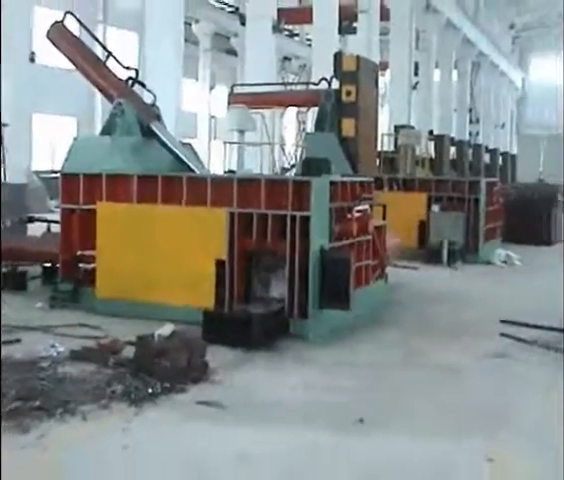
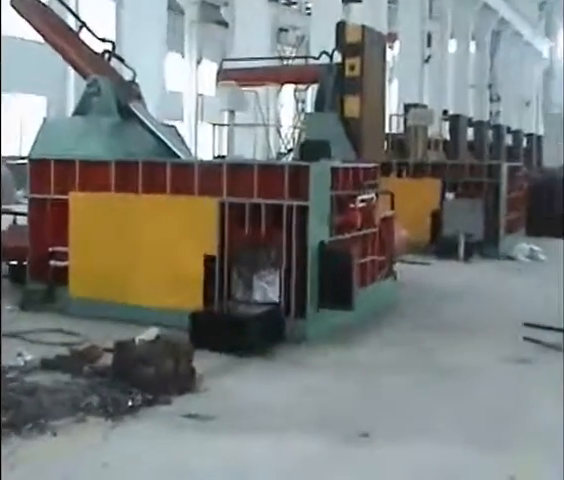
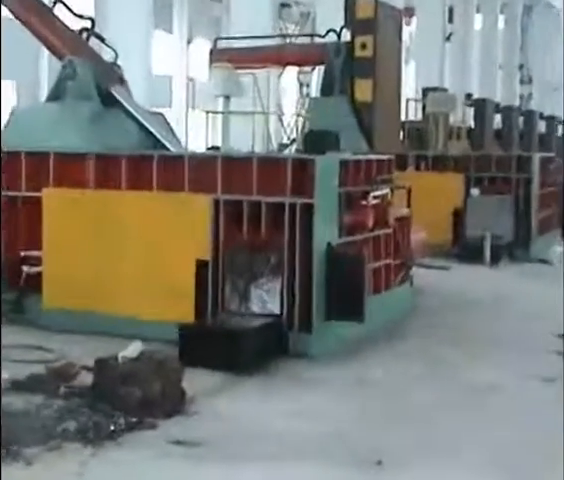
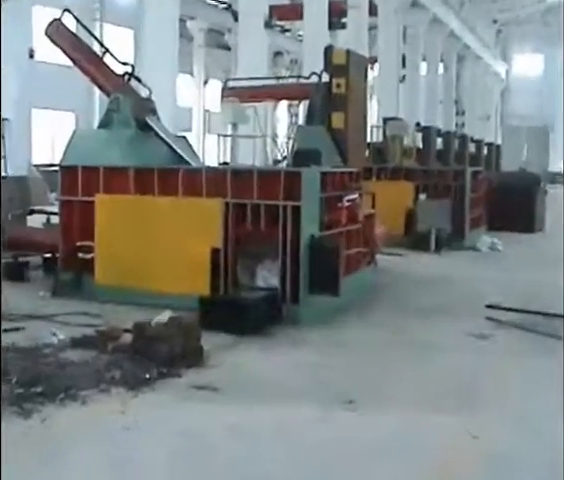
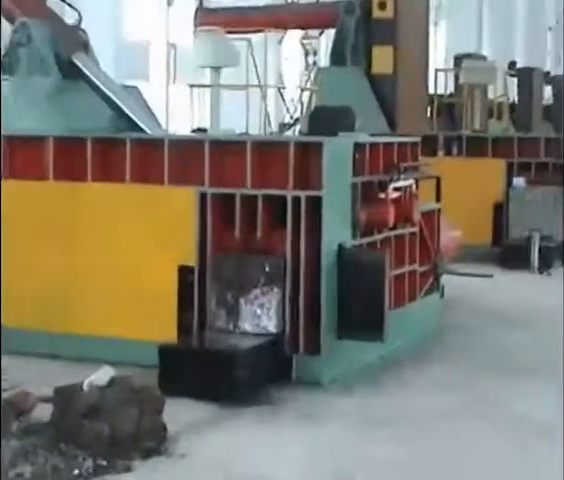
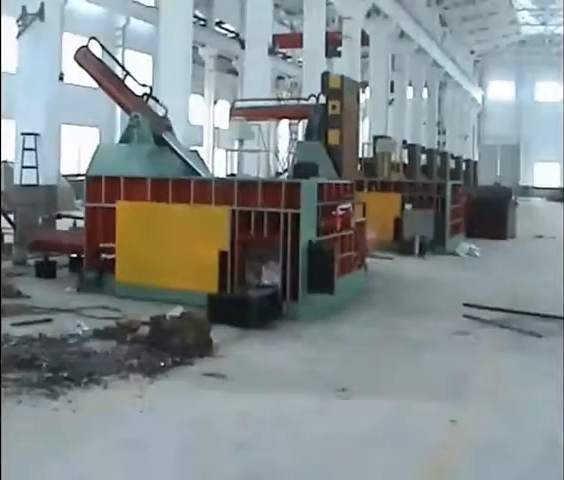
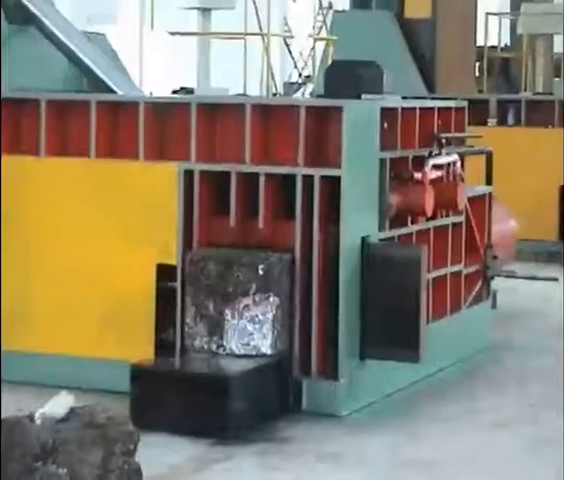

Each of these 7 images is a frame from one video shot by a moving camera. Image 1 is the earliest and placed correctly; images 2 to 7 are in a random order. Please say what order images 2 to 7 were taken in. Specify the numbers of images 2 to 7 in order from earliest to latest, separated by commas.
6, 4, 2, 3, 5, 7
